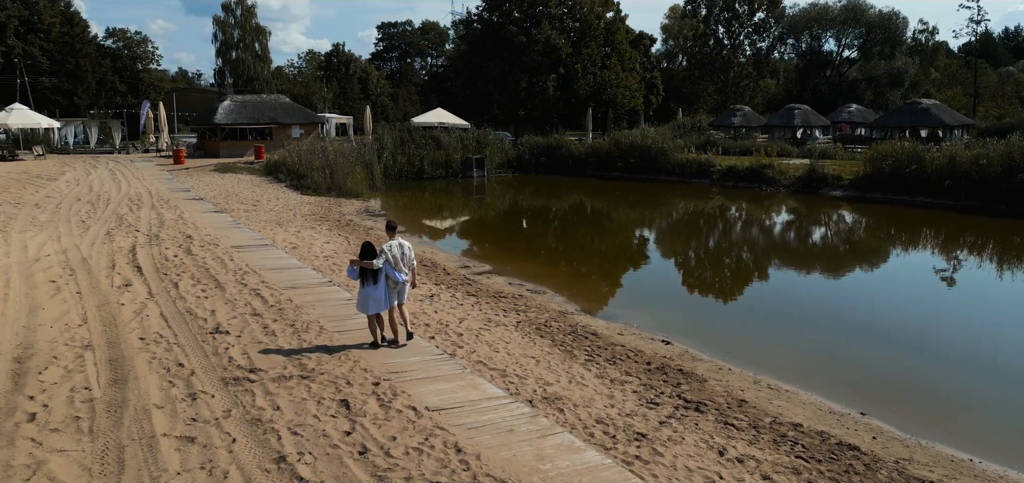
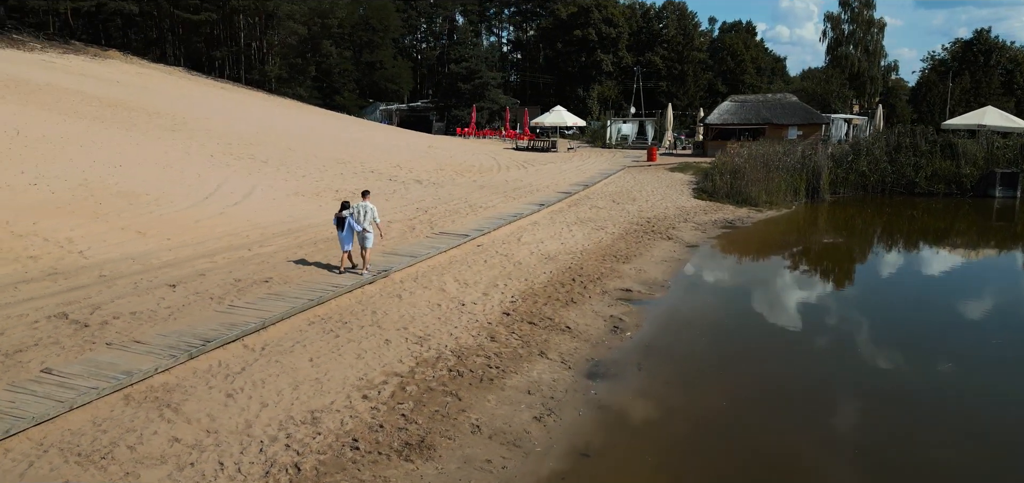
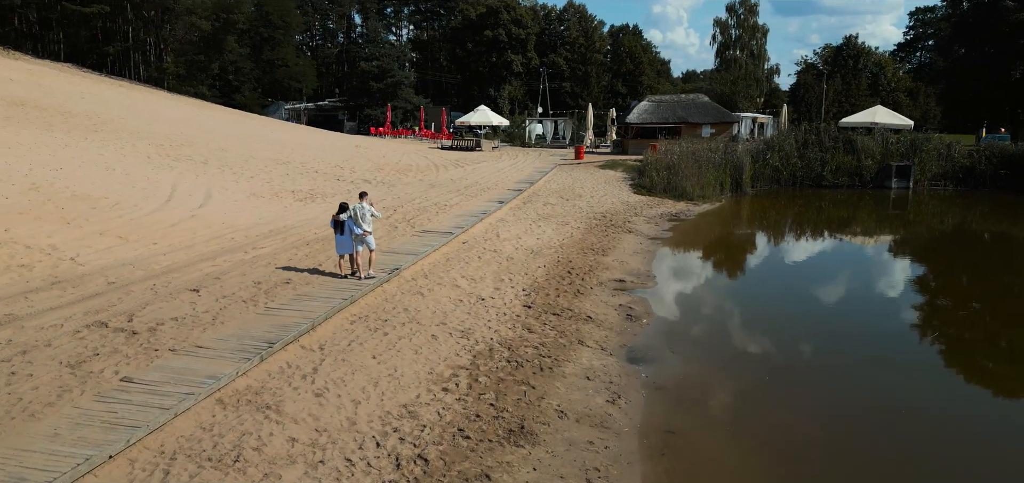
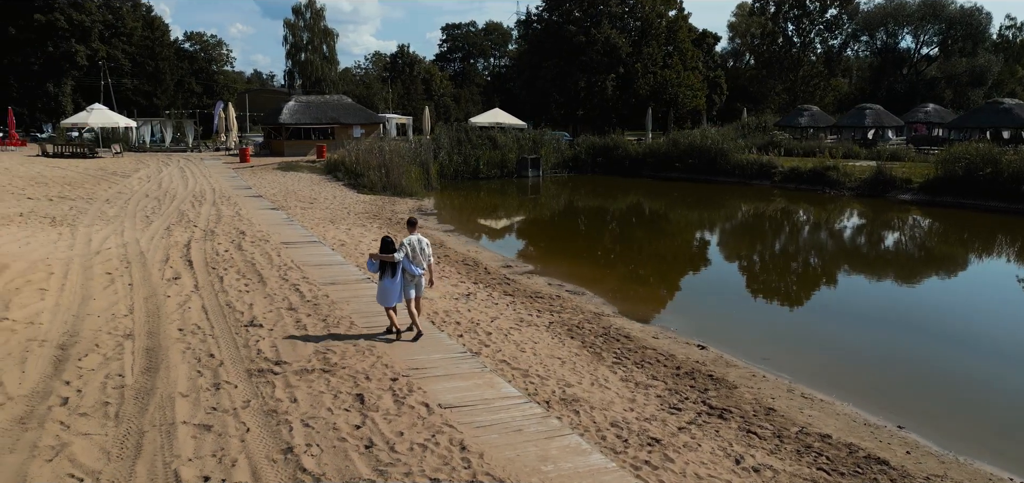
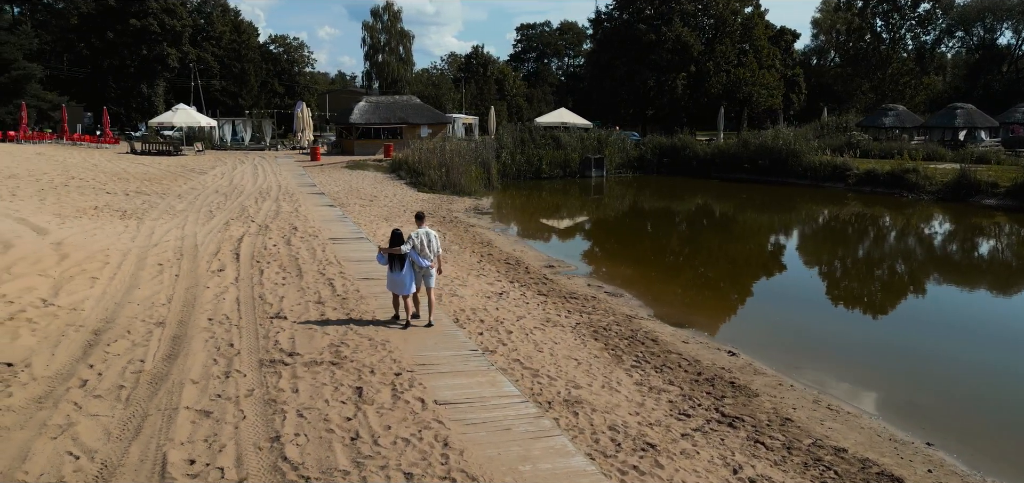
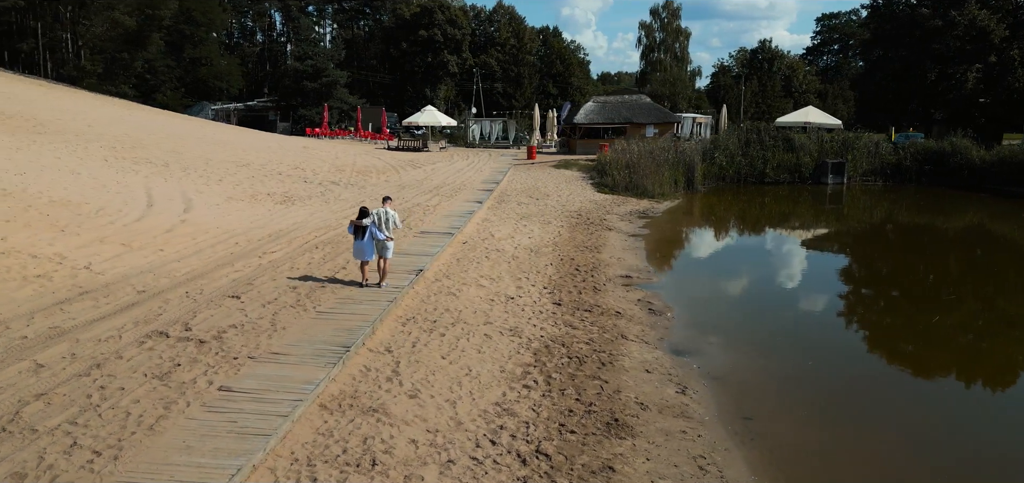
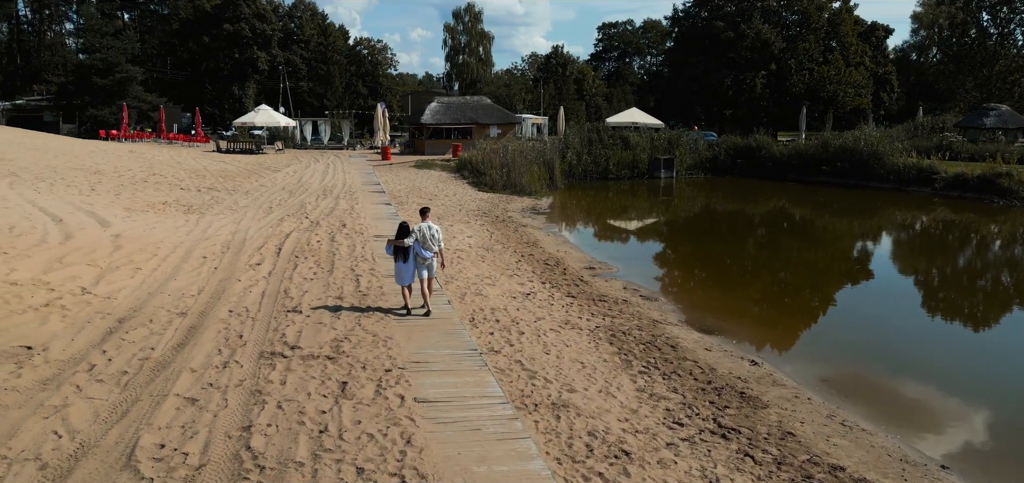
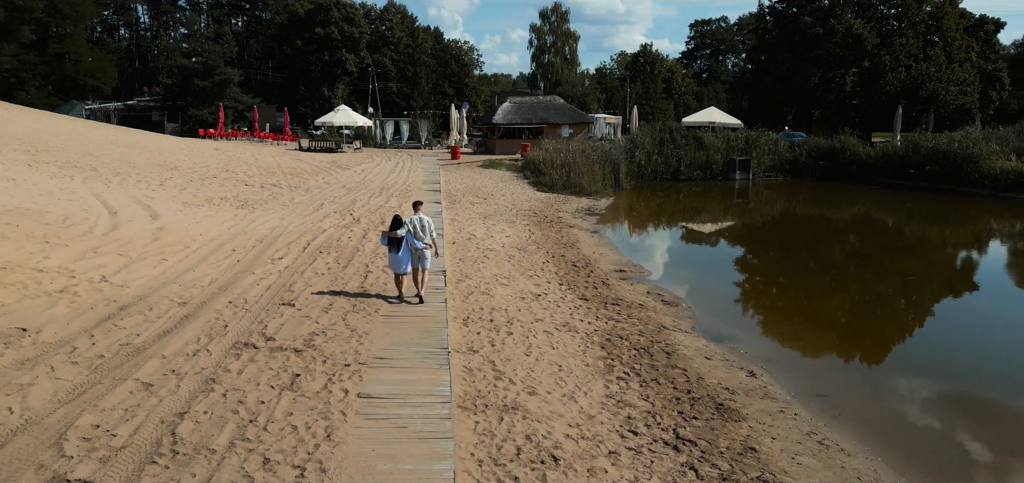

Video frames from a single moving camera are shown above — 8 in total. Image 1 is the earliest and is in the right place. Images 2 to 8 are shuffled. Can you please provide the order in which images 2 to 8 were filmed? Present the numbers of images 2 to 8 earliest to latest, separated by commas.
4, 5, 7, 8, 6, 3, 2
